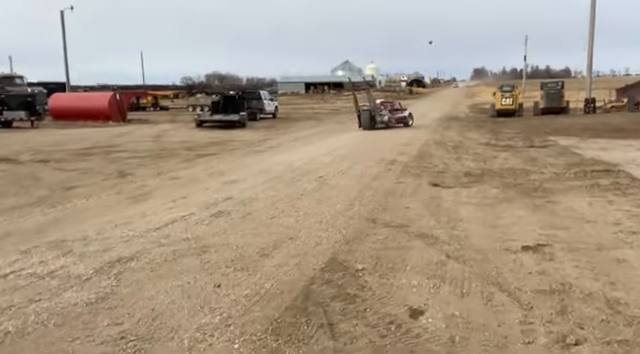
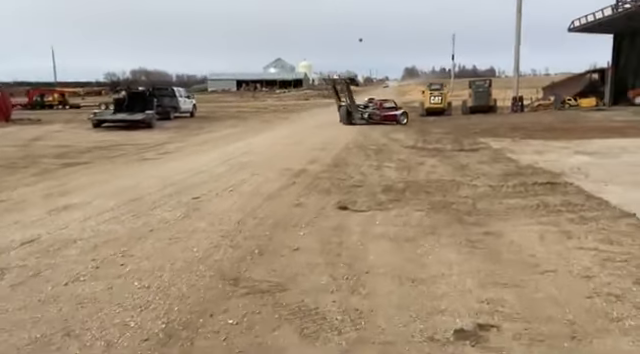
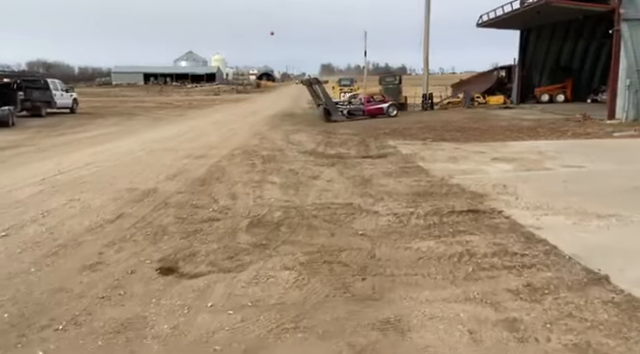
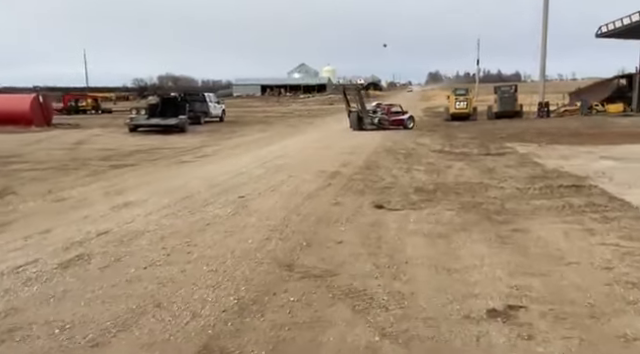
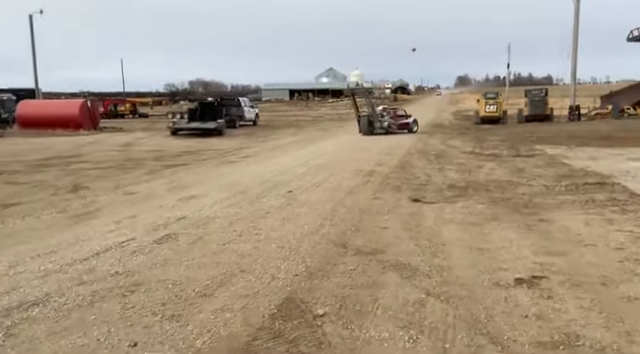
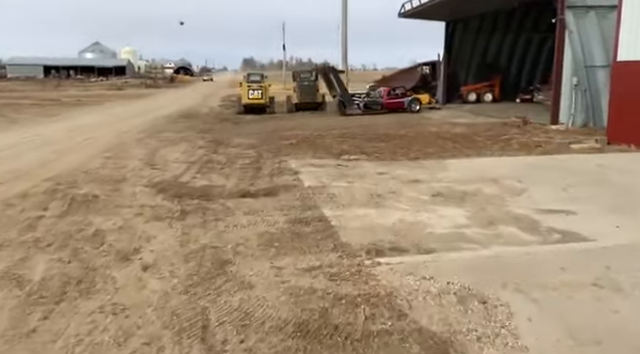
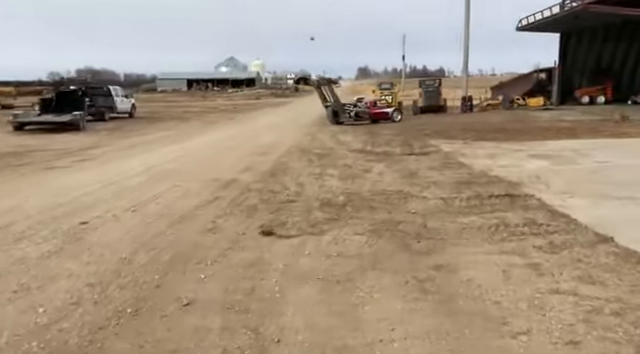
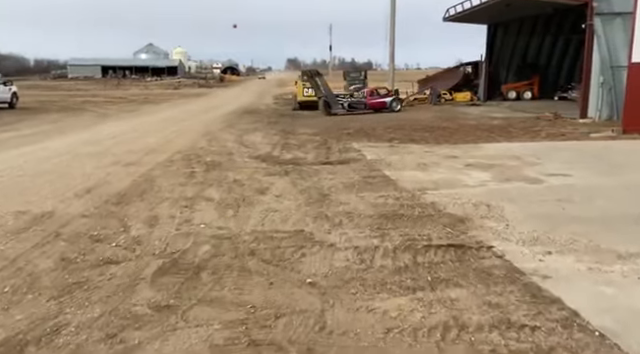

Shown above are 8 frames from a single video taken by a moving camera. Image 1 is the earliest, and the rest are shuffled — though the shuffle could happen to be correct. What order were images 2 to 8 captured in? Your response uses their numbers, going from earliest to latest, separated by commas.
5, 4, 2, 7, 3, 8, 6
